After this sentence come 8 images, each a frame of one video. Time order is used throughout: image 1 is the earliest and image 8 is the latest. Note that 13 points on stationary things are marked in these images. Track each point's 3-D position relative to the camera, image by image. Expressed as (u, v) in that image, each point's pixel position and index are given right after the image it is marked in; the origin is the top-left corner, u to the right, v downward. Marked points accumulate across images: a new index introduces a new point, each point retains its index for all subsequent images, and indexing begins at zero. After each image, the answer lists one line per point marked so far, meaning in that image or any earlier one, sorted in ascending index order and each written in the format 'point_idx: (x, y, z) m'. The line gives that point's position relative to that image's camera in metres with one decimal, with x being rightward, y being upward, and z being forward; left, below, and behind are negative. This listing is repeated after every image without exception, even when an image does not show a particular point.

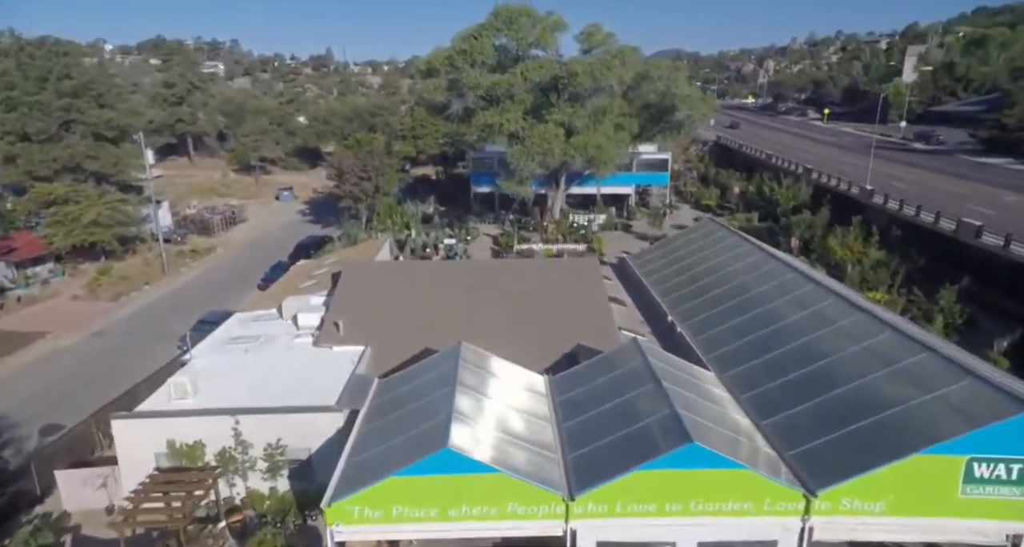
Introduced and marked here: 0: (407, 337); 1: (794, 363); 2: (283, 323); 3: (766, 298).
0: (-2.6, -1.5, +16.3) m
1: (+5.6, -1.8, +13.1) m
2: (-6.1, -1.3, +17.6) m
3: (+6.5, -0.6, +16.6) m
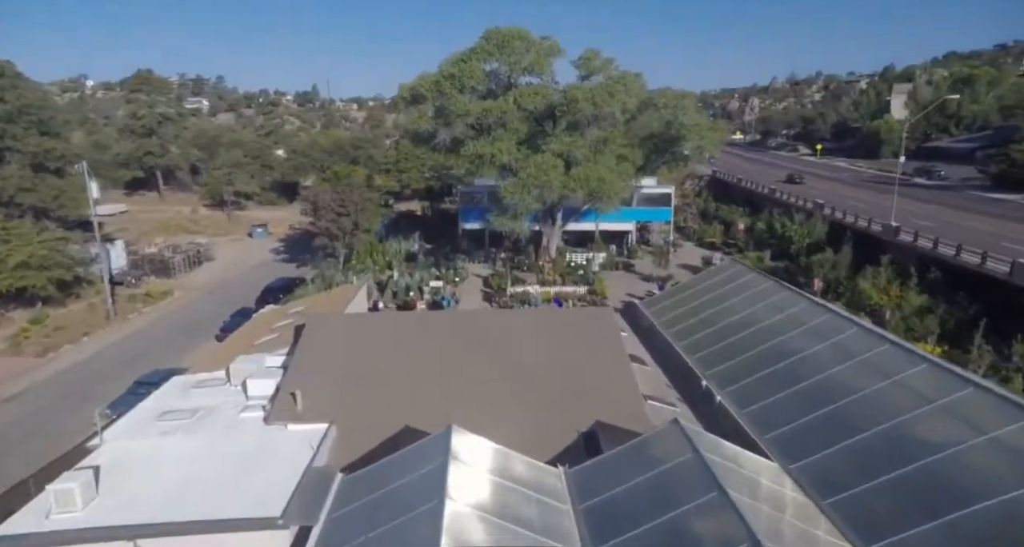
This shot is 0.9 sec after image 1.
0: (-2.6, -2.6, +13.0) m
1: (+5.7, -2.7, +10.0) m
2: (-6.1, -2.5, +14.2) m
3: (+6.5, -1.7, +13.6) m
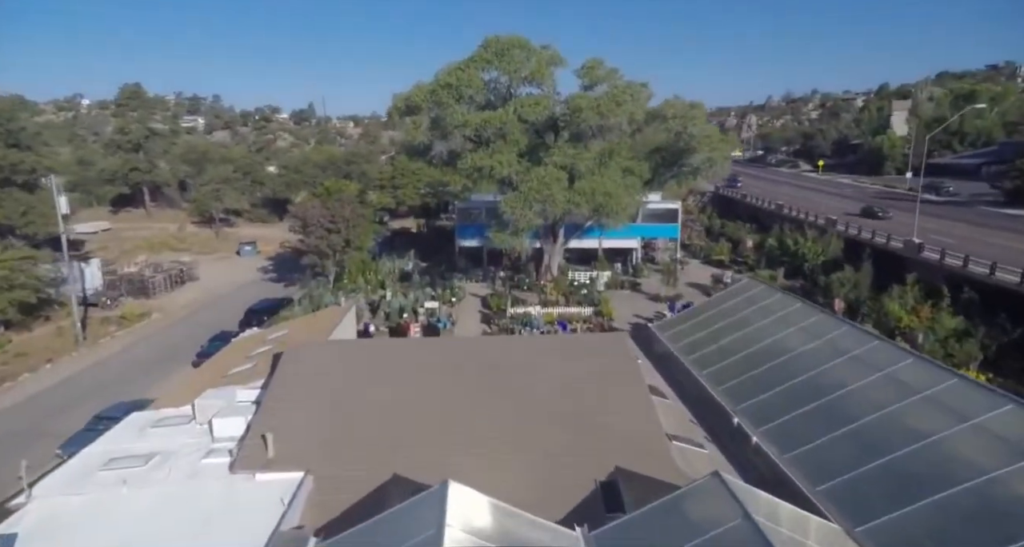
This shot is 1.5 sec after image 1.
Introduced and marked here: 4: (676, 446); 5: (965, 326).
0: (-2.5, -3.0, +11.2) m
1: (+5.8, -3.0, +8.3) m
2: (-6.0, -3.0, +12.4) m
3: (+6.6, -2.1, +11.9) m
4: (+3.0, -3.2, +12.1) m
5: (+13.6, -1.6, +19.8) m
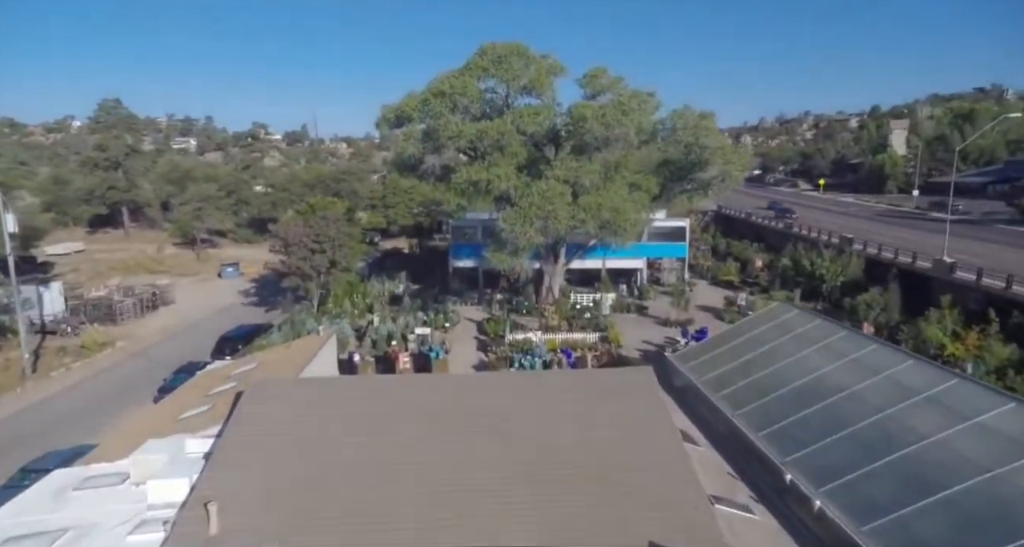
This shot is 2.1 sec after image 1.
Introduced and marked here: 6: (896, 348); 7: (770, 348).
0: (-2.4, -3.4, +8.9) m
1: (+6.0, -3.3, +6.1) m
2: (-5.9, -3.4, +10.1) m
3: (+6.7, -2.5, +9.7) m
4: (+3.1, -3.5, +9.9) m
5: (+13.7, -2.2, +17.7) m
6: (+7.6, -1.5, +13.1) m
7: (+6.1, -1.8, +15.6) m
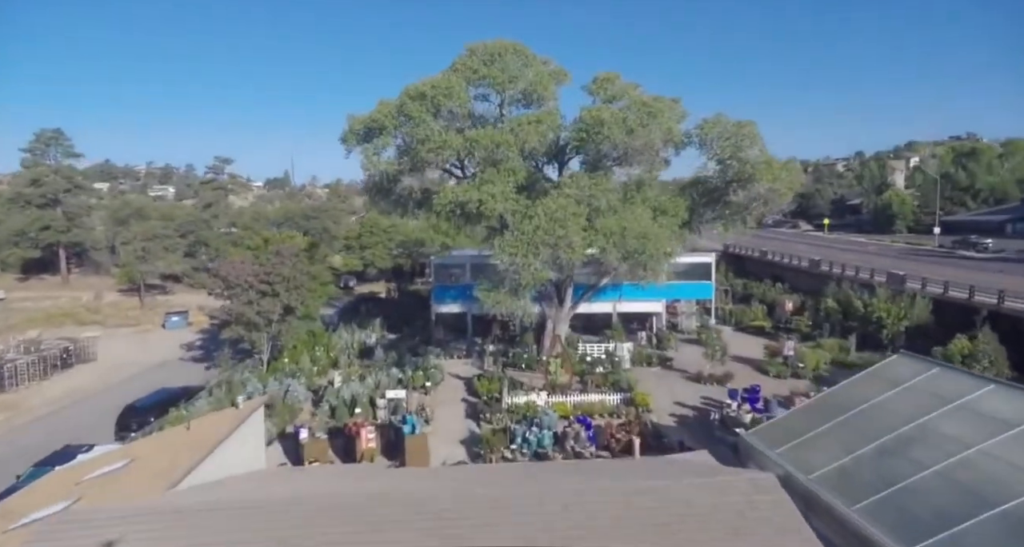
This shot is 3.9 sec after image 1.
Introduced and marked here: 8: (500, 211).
0: (-2.1, -3.6, +3.3) m
1: (+6.3, -3.2, +0.7) m
2: (-5.7, -3.7, +4.4) m
3: (+6.9, -2.6, +4.4) m
4: (+3.4, -3.7, +4.4) m
5: (+13.8, -2.9, +12.5) m
6: (+7.8, -1.9, +7.9) m
7: (+6.2, -2.4, +10.2) m
8: (-0.4, +1.9, +19.7) m
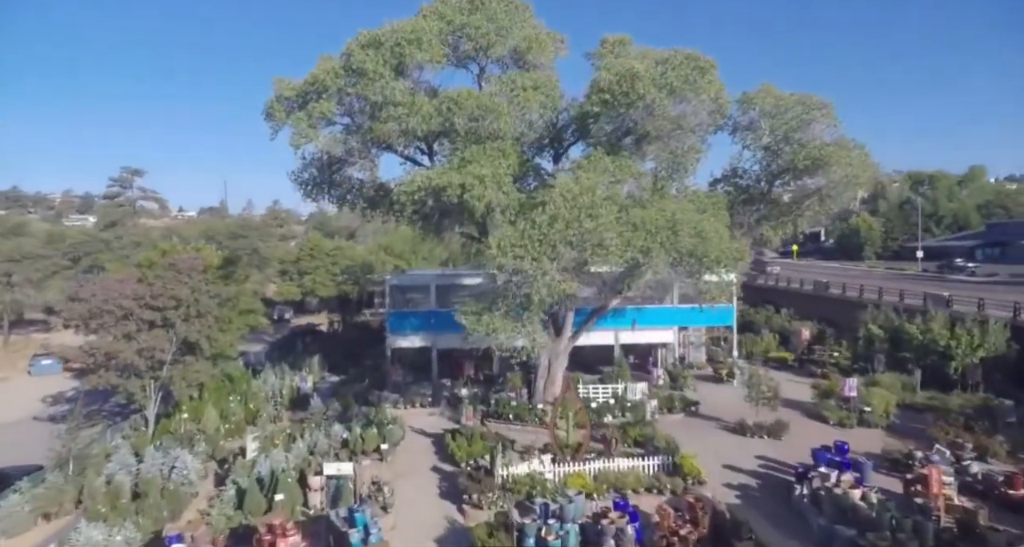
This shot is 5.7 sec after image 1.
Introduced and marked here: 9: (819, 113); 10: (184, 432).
0: (-0.8, -3.1, -2.8) m
1: (+7.8, -2.5, -4.7) m
2: (-4.5, -3.3, -1.9) m
3: (+8.1, -2.1, -0.9) m
4: (+4.5, -3.3, -1.2) m
5: (+14.2, -2.8, +7.7) m
6: (+8.6, -1.6, +2.7) m
7: (+6.9, -2.2, +4.9) m
8: (-0.5, +1.5, +14.0) m
9: (+7.6, +3.9, +16.4) m
10: (-7.7, -3.6, +15.8) m
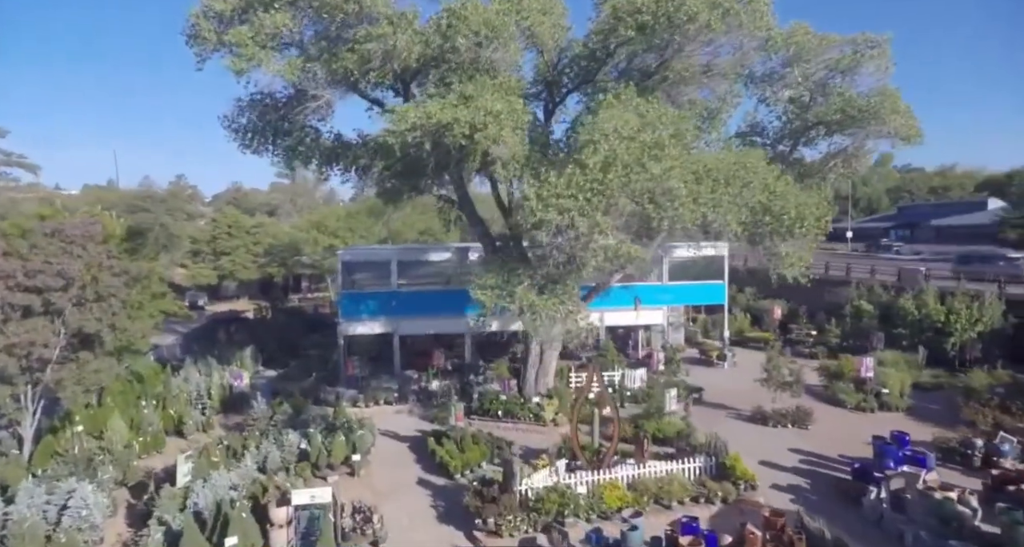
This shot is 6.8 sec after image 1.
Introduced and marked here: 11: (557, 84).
0: (+1.7, -2.8, -5.5) m
1: (+10.4, -2.2, -6.3) m
2: (-2.1, -3.0, -5.2) m
3: (+10.3, -1.8, -2.5) m
4: (+6.8, -3.0, -3.3) m
5: (+15.2, -2.2, +6.8) m
6: (+10.4, -1.2, +1.0) m
7: (+8.3, -1.8, +3.0) m
8: (-0.2, +2.1, +11.0) m
9: (+7.5, +4.7, +14.4) m
10: (-7.6, -3.0, +12.0) m
11: (+1.0, +4.2, +14.6) m
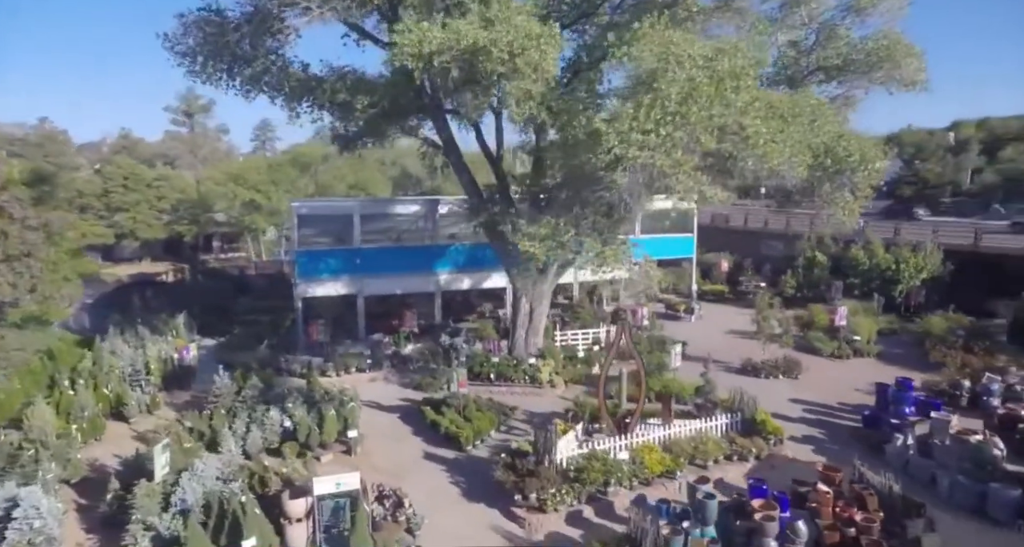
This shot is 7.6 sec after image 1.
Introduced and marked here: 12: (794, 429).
0: (+4.7, -3.0, -6.0) m
1: (+13.5, -2.3, -5.5) m
2: (+1.0, -3.3, -6.3) m
3: (+12.7, -1.7, -1.9) m
4: (+9.5, -2.9, -3.1) m
5: (+16.2, -1.4, +8.1) m
6: (+12.3, -0.8, +1.7) m
7: (+10.0, -1.3, +3.4) m
8: (+0.3, +2.9, +9.7) m
9: (+7.3, +5.8, +14.0) m
10: (-7.1, -2.3, +9.8) m
11: (+0.9, +5.2, +13.2) m
12: (+5.4, -2.9, +12.5) m
